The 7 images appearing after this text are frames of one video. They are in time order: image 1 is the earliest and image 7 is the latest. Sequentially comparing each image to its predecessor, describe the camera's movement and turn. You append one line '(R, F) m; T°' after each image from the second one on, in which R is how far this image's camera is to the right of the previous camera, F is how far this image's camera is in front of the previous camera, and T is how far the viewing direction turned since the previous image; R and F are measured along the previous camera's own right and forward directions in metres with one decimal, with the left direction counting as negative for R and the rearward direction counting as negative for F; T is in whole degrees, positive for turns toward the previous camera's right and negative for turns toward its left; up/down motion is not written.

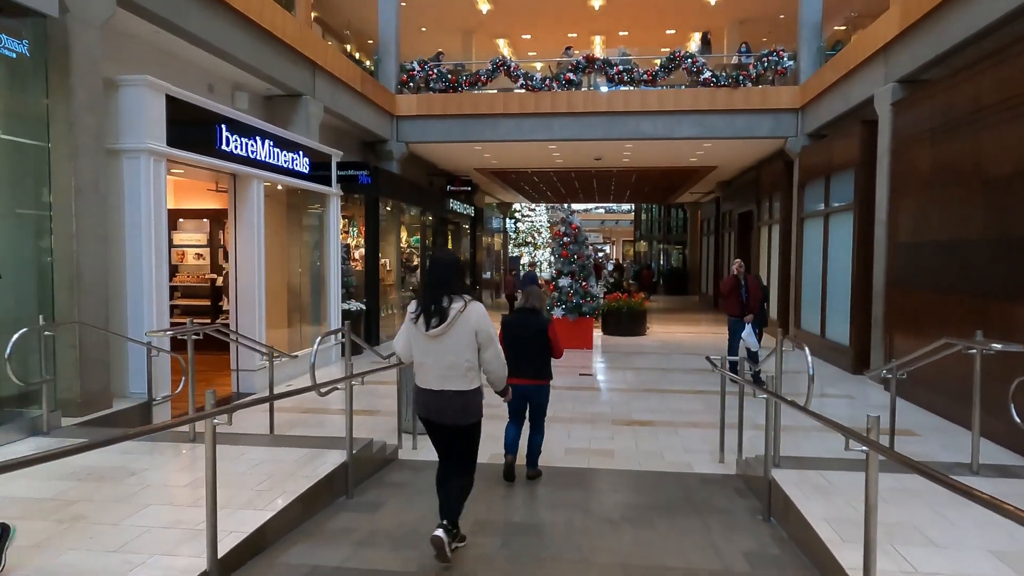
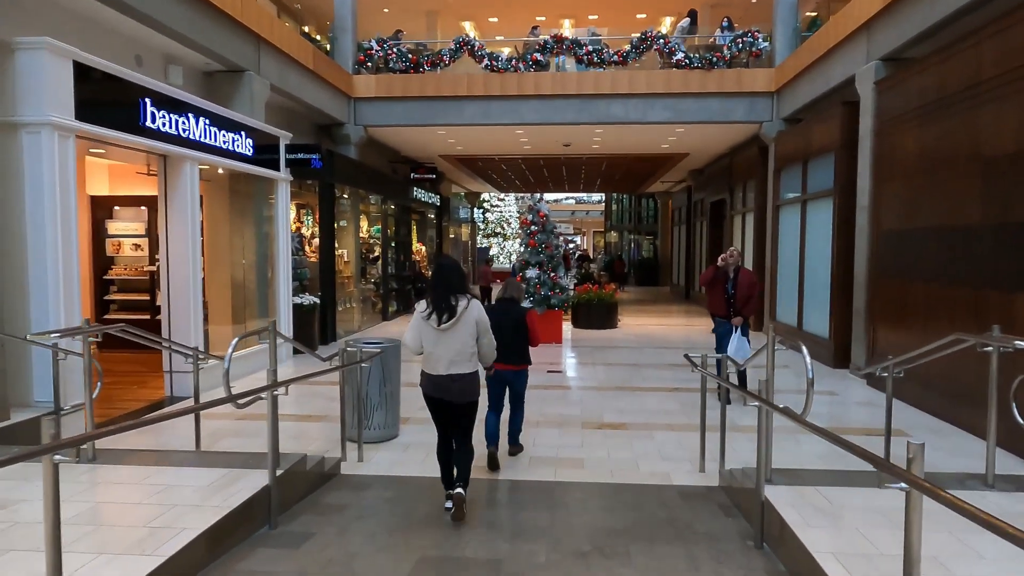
(+0.1, +0.7) m; +2°
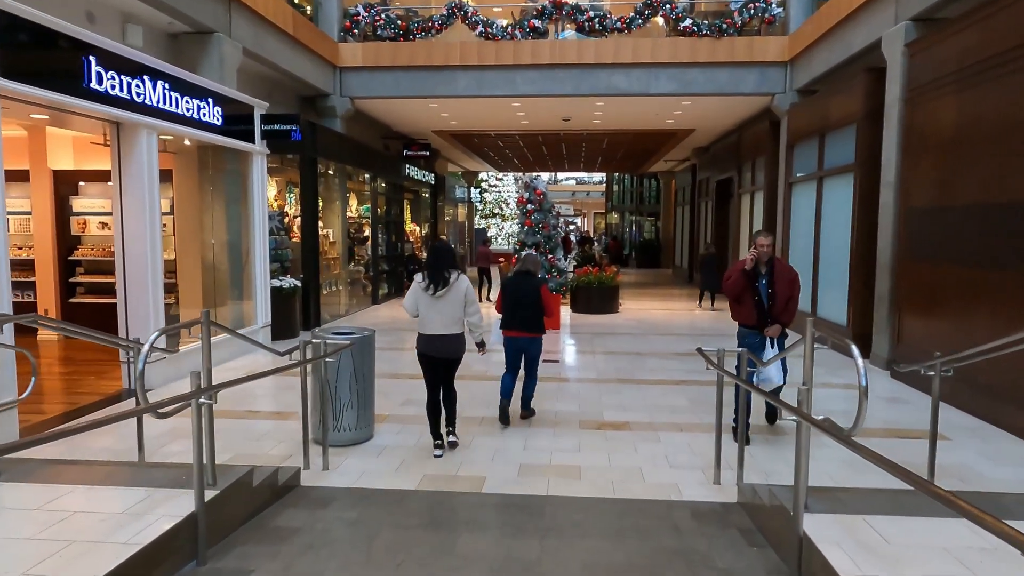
(+0.1, +0.7) m; 0°
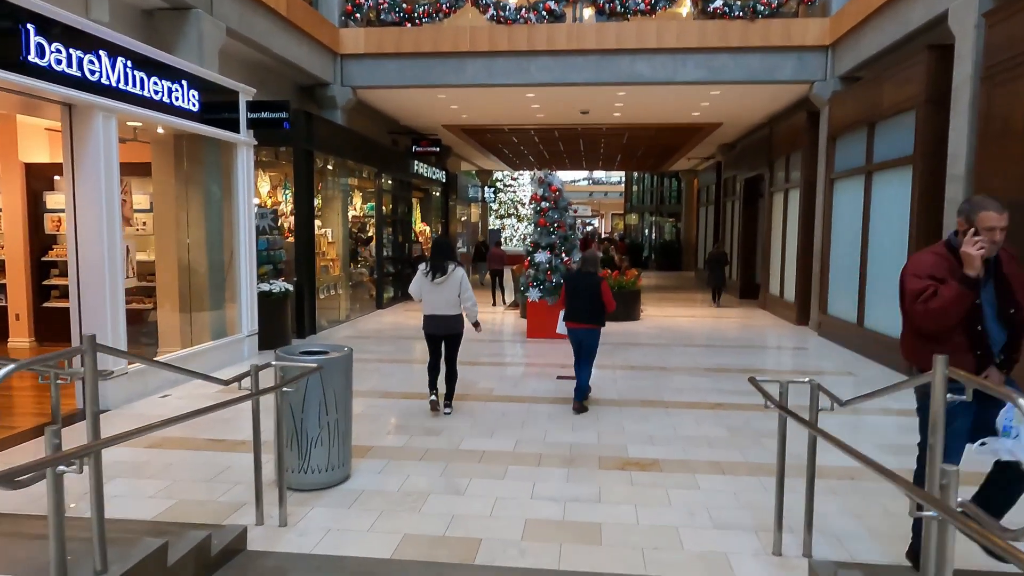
(+0.1, +1.0) m; -1°
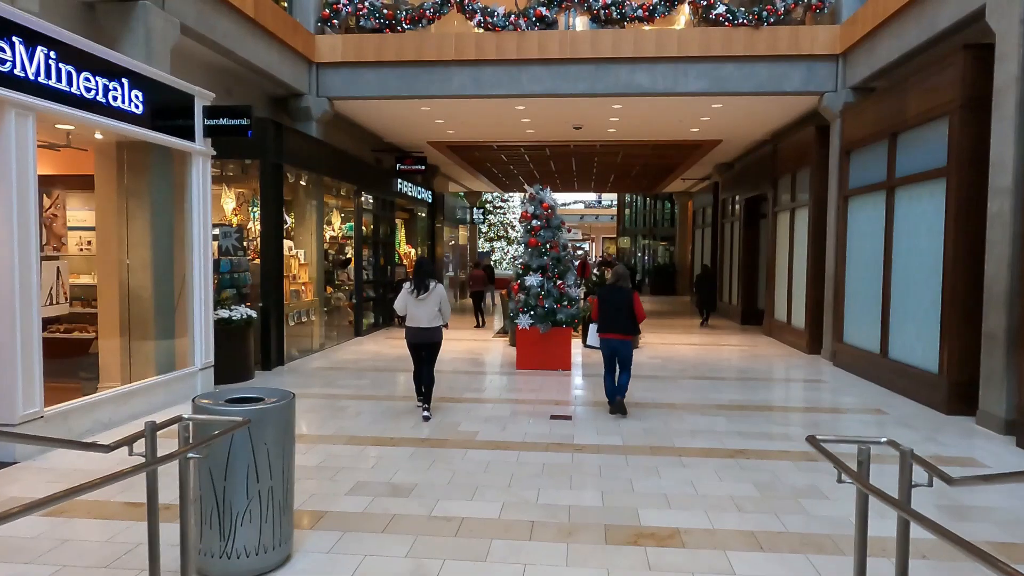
(0.0, +0.9) m; +1°
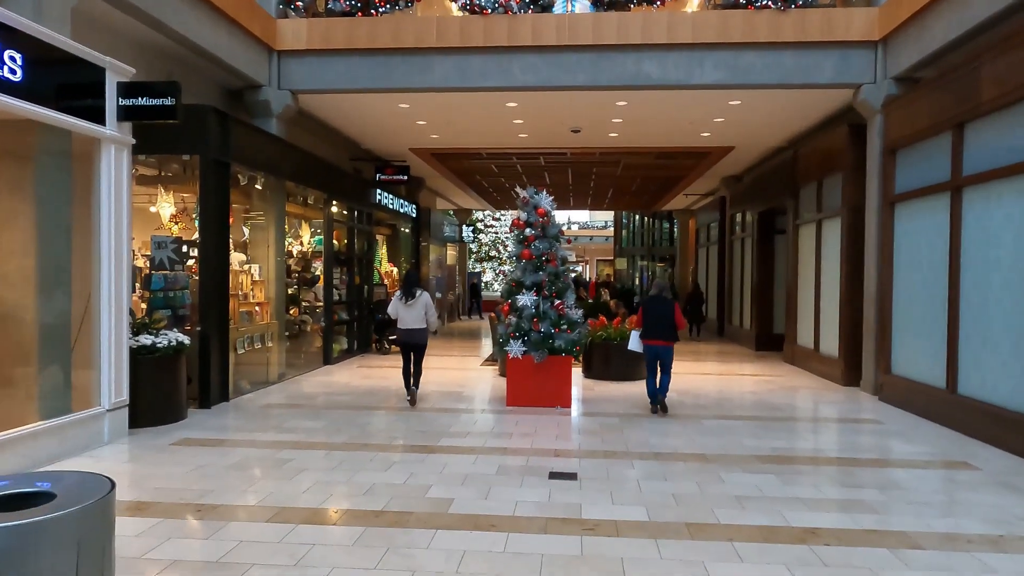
(0.0, +1.5) m; +1°
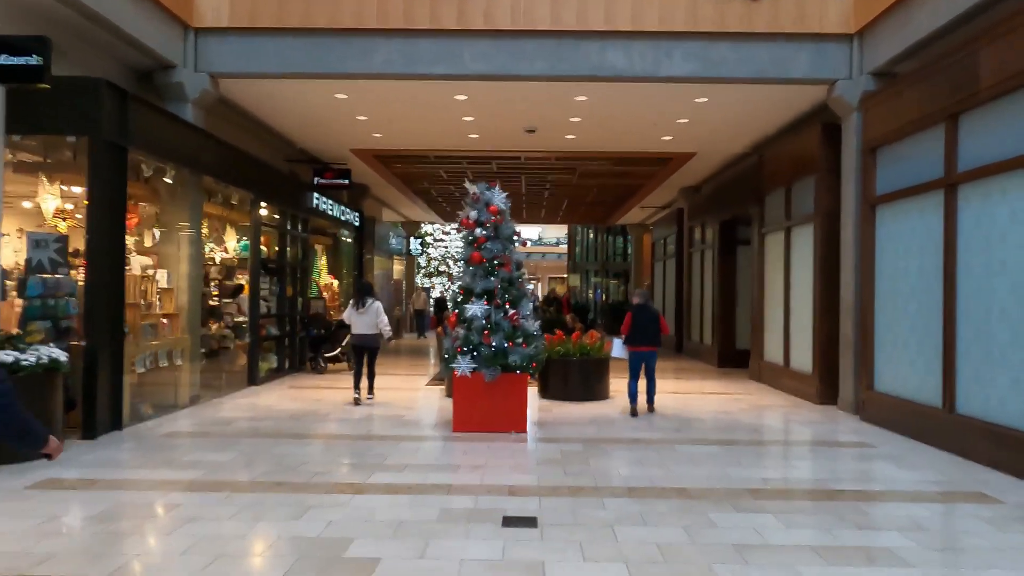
(0.0, +1.0) m; +4°
